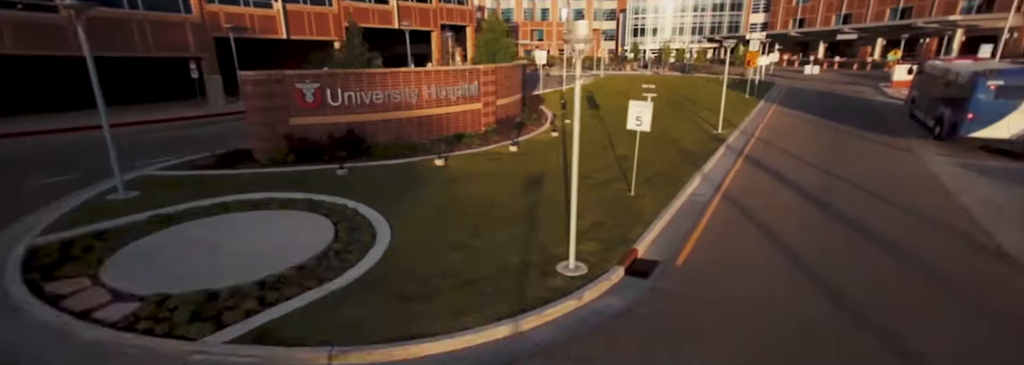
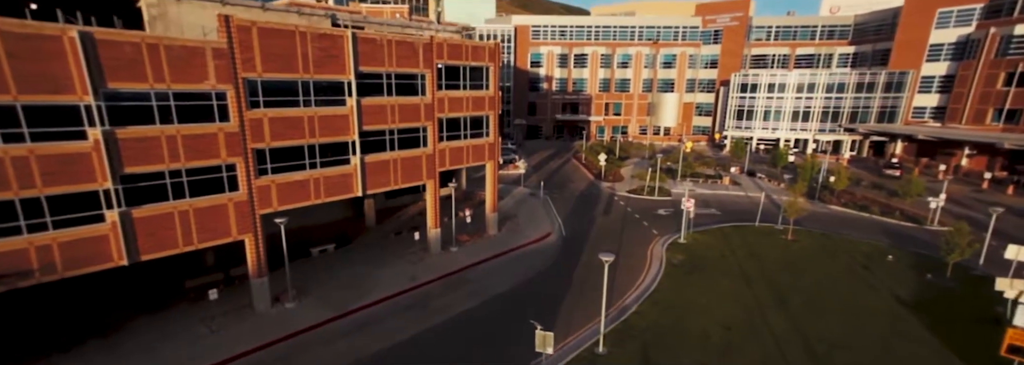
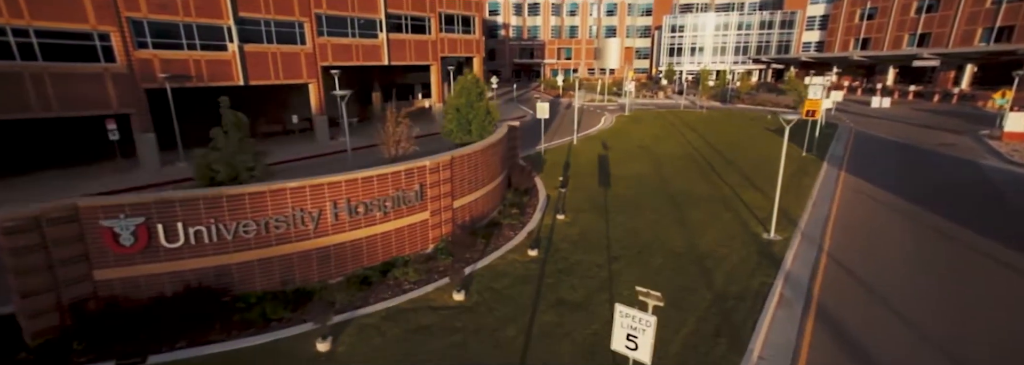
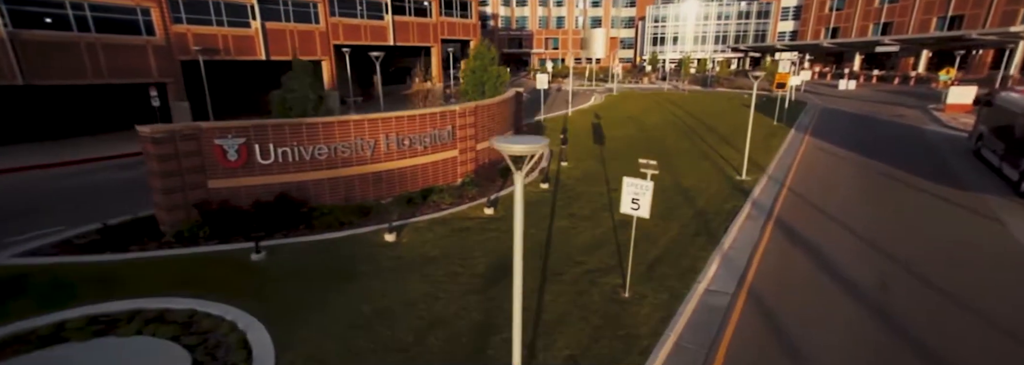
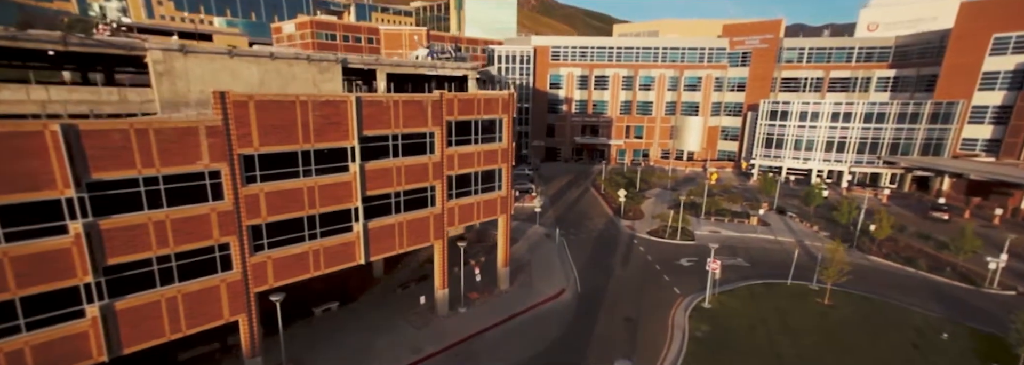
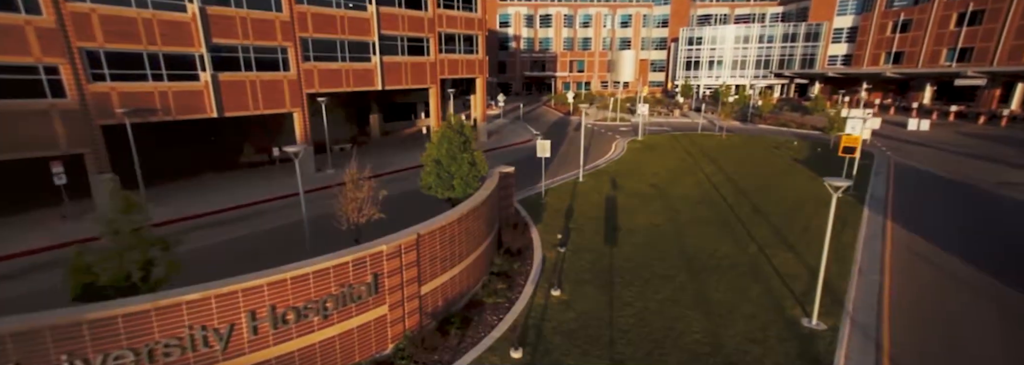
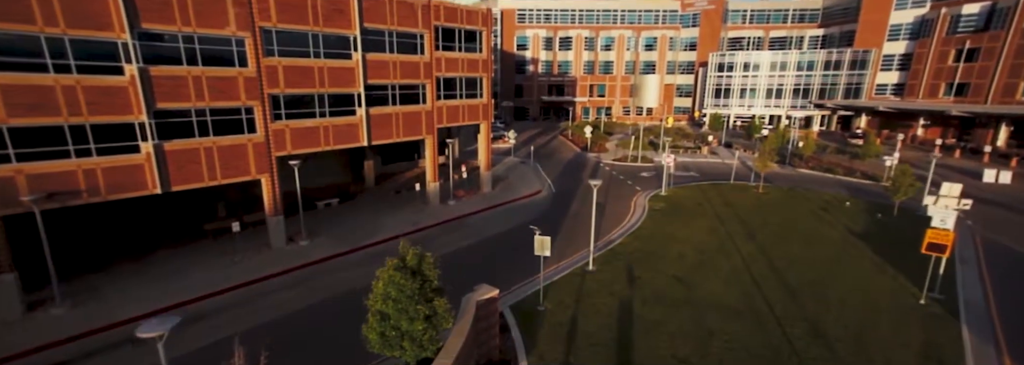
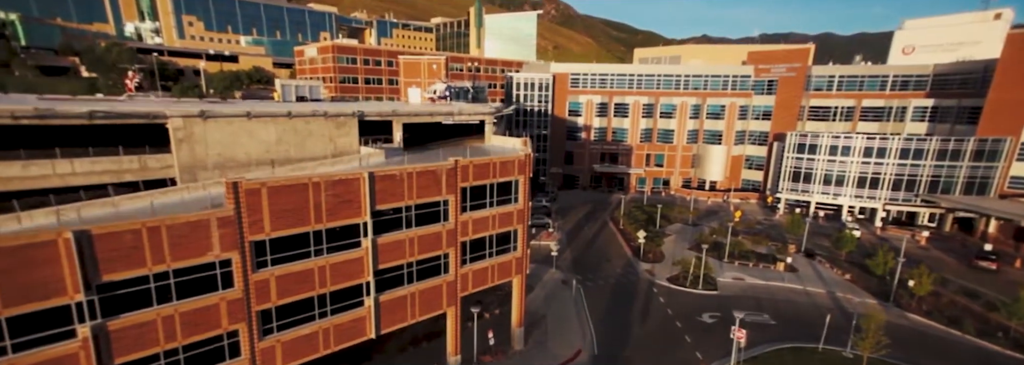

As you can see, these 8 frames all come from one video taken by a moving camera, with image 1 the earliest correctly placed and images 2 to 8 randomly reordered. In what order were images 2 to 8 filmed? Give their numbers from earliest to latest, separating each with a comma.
4, 3, 6, 7, 2, 5, 8
